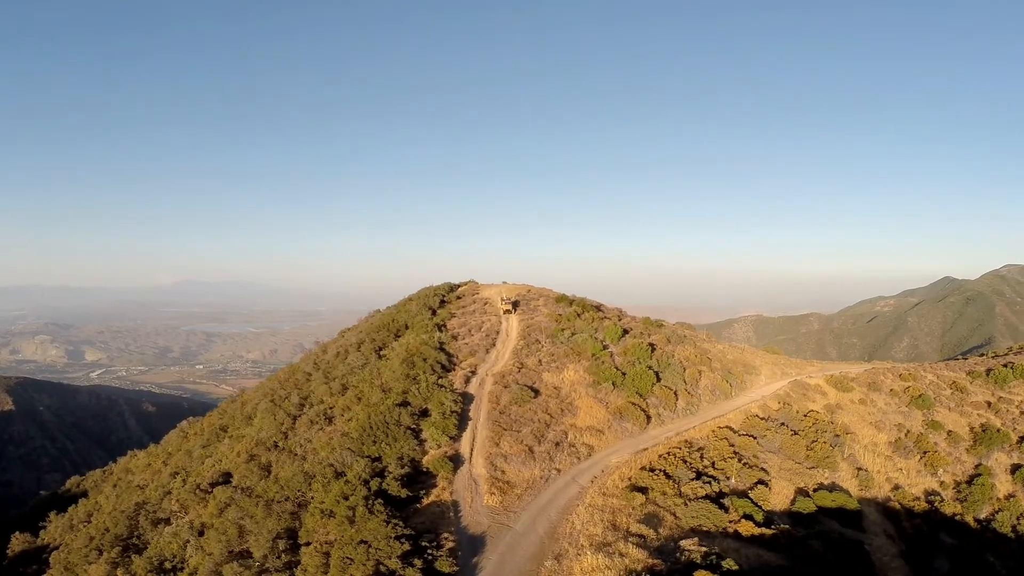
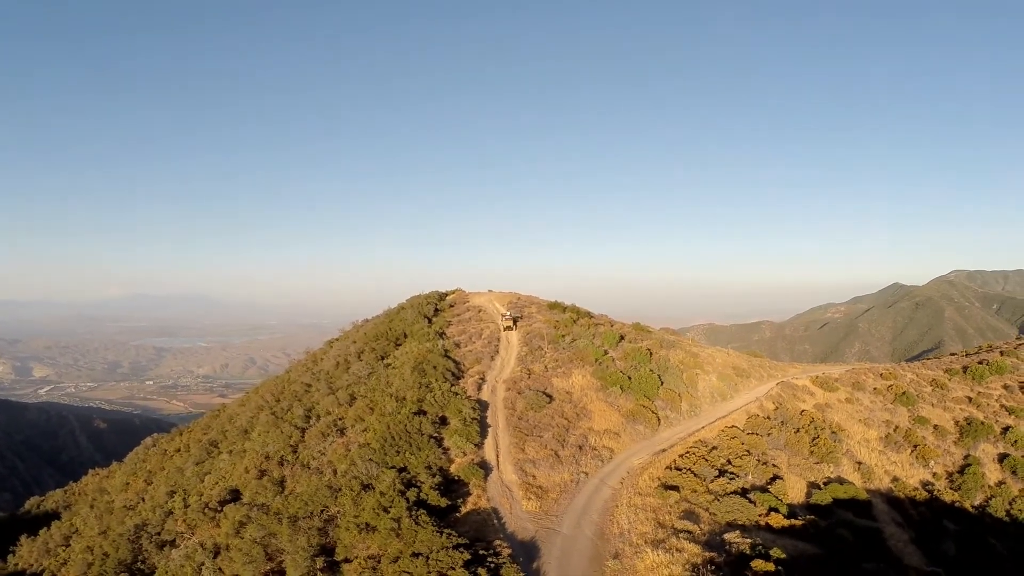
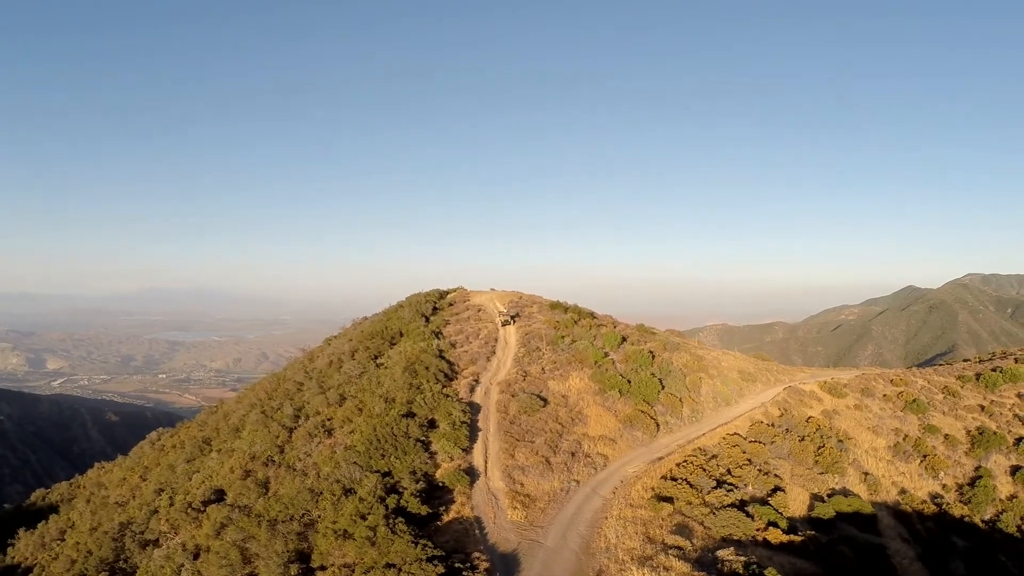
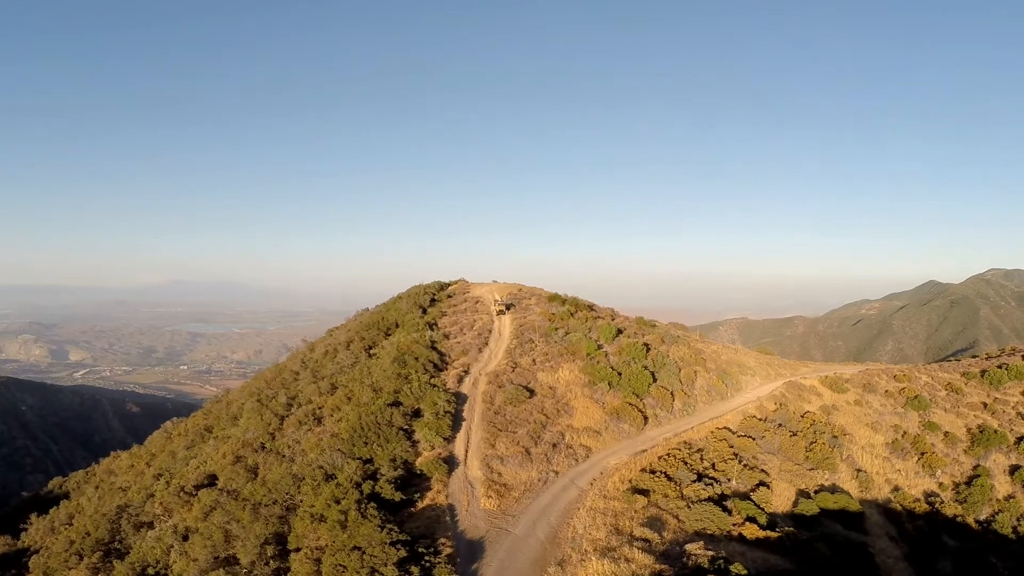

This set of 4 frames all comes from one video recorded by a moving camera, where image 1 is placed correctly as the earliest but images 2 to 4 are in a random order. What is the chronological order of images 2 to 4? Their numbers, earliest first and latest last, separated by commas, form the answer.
4, 3, 2
